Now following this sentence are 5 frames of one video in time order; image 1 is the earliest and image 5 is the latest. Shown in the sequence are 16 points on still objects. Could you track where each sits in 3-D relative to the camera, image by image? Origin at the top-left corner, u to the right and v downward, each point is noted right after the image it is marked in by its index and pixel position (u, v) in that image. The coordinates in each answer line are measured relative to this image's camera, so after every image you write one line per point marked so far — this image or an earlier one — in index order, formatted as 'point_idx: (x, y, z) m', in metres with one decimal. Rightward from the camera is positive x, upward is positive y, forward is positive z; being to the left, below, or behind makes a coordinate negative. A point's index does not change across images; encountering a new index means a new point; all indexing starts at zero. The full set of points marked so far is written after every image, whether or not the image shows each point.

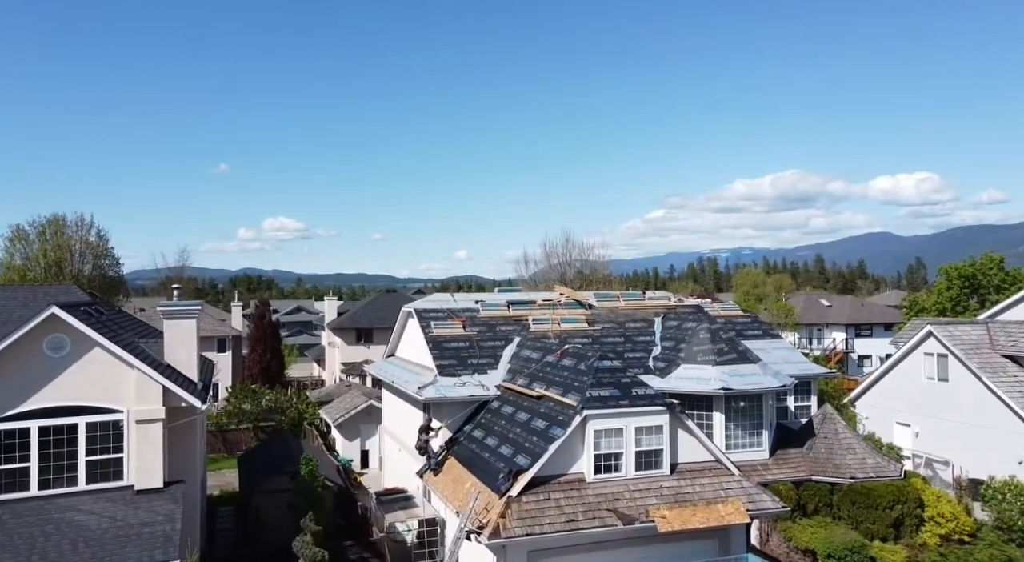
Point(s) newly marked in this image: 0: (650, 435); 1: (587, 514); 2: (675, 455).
0: (+3.2, -3.5, +18.9) m
1: (+1.6, -5.0, +17.6) m
2: (+3.8, -4.1, +19.5) m
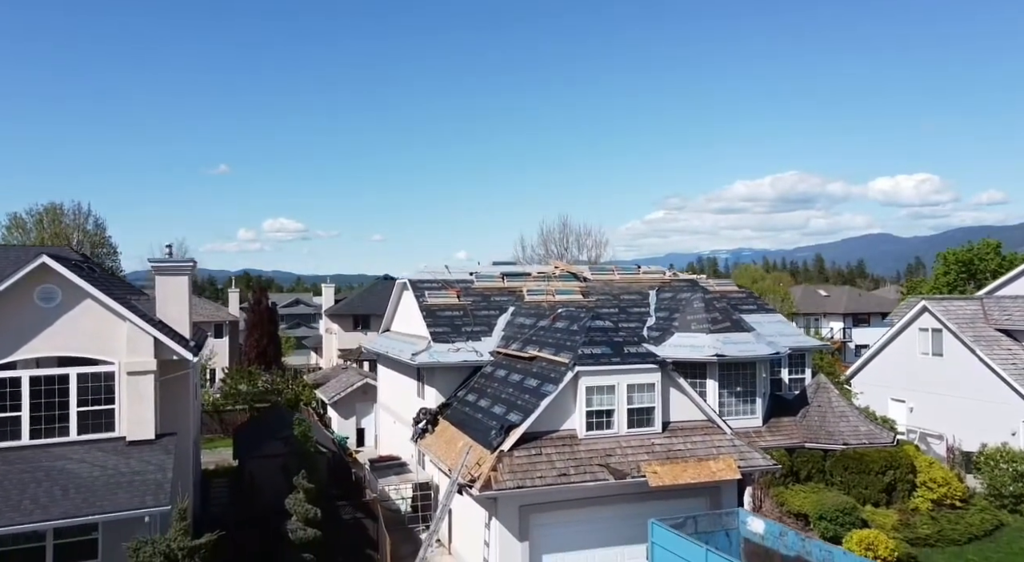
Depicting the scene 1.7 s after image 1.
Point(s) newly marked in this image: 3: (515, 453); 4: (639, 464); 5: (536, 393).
0: (+3.0, -2.6, +19.0) m
1: (+1.4, -4.0, +17.7) m
2: (+3.7, -3.1, +19.5) m
3: (+0.1, -3.7, +17.7) m
4: (+2.8, -4.0, +18.1) m
5: (+0.5, -2.5, +18.9) m
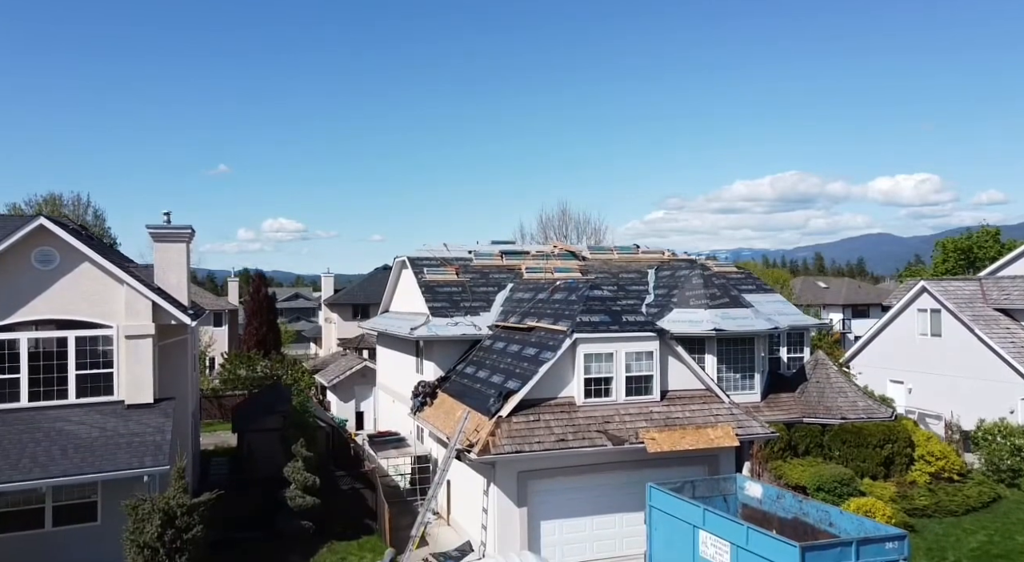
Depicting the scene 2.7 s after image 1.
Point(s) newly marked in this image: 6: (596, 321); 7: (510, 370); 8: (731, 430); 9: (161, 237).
0: (+2.9, -1.8, +19.0) m
1: (+1.4, -3.3, +17.7) m
2: (+3.6, -2.4, +19.5) m
3: (0.0, -2.9, +17.7) m
4: (+2.7, -3.3, +18.1) m
5: (+0.5, -1.8, +18.9) m
6: (+1.9, -0.9, +18.9) m
7: (-0.1, -2.1, +19.5) m
8: (+4.9, -3.3, +18.6) m
9: (-7.7, +1.0, +18.2) m
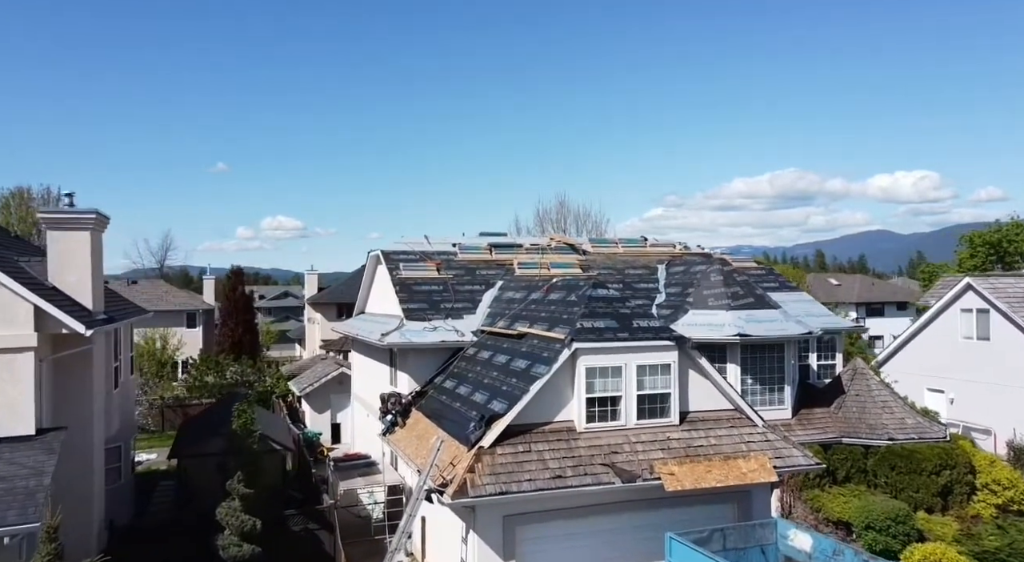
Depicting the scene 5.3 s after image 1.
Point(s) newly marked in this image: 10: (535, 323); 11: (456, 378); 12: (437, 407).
0: (+2.7, -1.8, +15.5) m
1: (+1.1, -3.2, +14.2) m
2: (+3.3, -2.3, +16.0) m
3: (-0.2, -2.9, +14.2) m
4: (+2.5, -3.2, +14.6) m
5: (+0.2, -1.8, +15.4) m
6: (+1.6, -0.9, +15.4) m
7: (-0.3, -2.0, +16.0) m
8: (+4.7, -3.3, +15.1) m
9: (-8.0, +1.0, +14.7) m
10: (+0.5, -0.9, +17.2) m
11: (-1.2, -2.1, +17.9) m
12: (-1.6, -2.6, +17.2) m
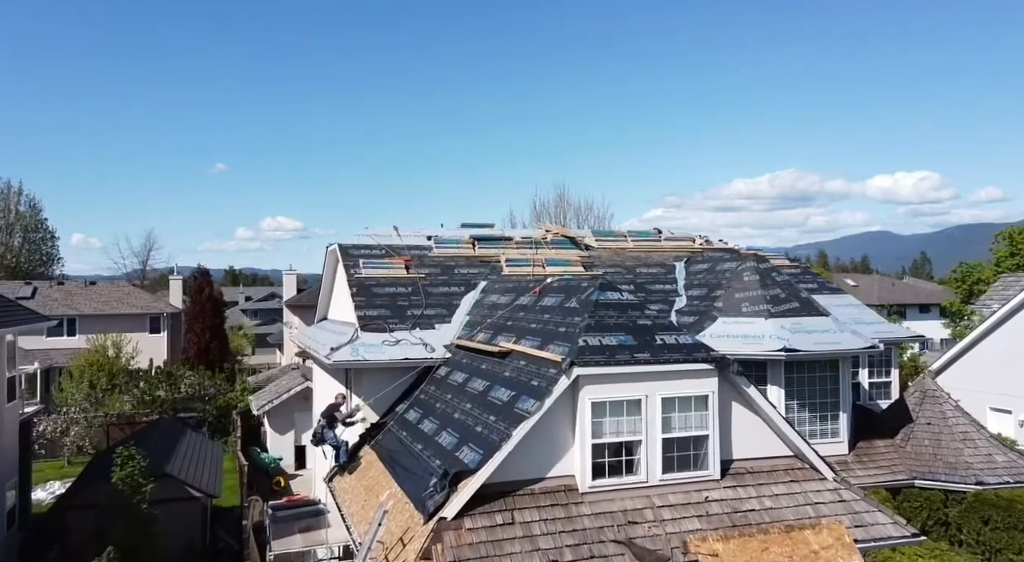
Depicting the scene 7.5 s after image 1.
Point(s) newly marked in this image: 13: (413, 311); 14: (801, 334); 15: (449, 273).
0: (+2.4, -1.8, +11.2) m
1: (+0.8, -3.2, +9.9) m
2: (+3.0, -2.3, +11.7) m
3: (-0.5, -2.9, +9.9) m
4: (+2.1, -3.2, +10.3) m
5: (-0.1, -1.8, +11.1) m
6: (+1.3, -0.8, +11.1) m
7: (-0.6, -2.0, +11.7) m
8: (+4.4, -3.3, +10.8) m
9: (-8.3, +1.0, +10.4) m
10: (+0.2, -0.9, +12.9) m
11: (-1.5, -2.1, +13.6) m
12: (-1.9, -2.6, +12.9) m
13: (-2.0, -0.6, +16.9) m
14: (+5.6, -1.0, +16.0) m
15: (-1.4, +0.2, +18.7) m
